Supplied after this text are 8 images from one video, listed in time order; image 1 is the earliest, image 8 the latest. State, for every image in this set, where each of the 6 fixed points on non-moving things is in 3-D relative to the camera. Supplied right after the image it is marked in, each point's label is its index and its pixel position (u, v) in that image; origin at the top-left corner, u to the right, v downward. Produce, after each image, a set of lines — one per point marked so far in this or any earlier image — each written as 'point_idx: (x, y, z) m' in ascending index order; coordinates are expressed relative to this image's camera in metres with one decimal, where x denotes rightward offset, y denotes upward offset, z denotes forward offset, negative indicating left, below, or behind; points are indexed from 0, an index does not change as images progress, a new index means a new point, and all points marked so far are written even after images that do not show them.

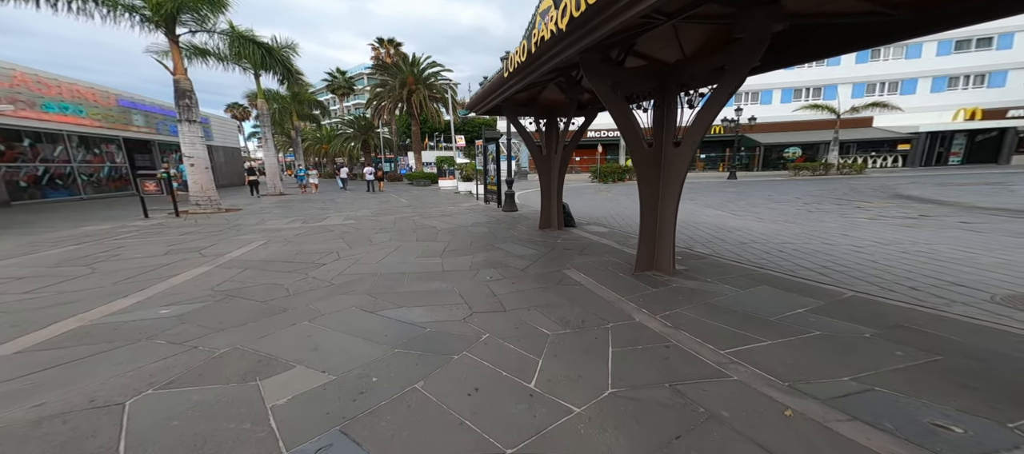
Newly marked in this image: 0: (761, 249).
0: (+2.7, -0.3, +4.1) m
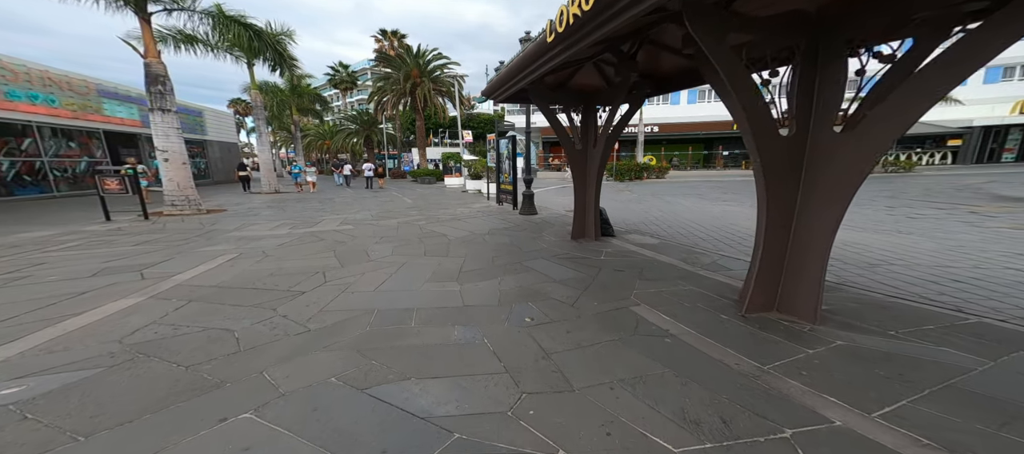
0: (+3.1, -0.4, +2.9) m
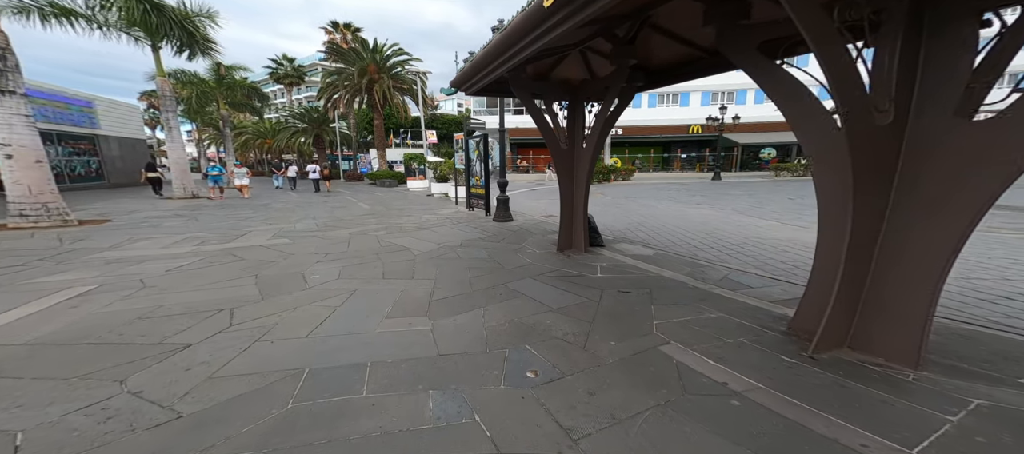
0: (+3.1, -0.5, +2.5) m
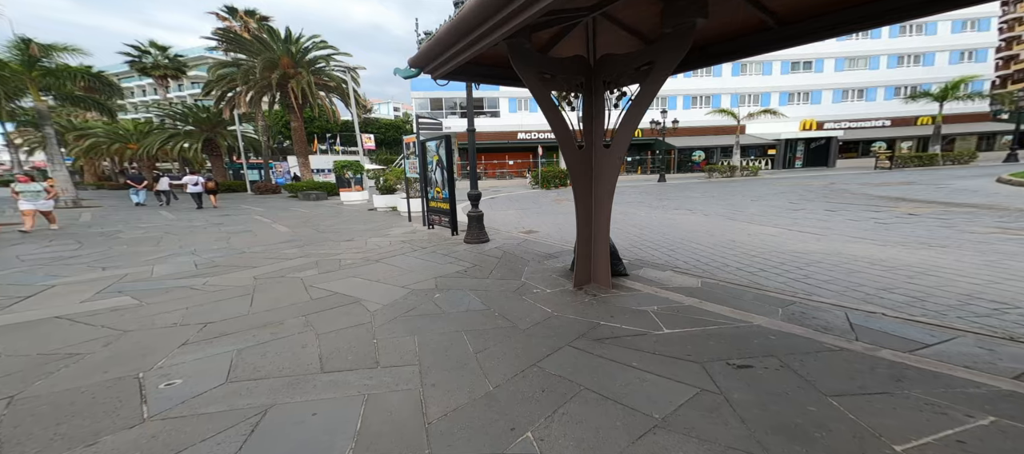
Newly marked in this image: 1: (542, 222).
0: (+3.4, -0.6, +1.7) m
1: (+0.8, +0.1, +9.4) m
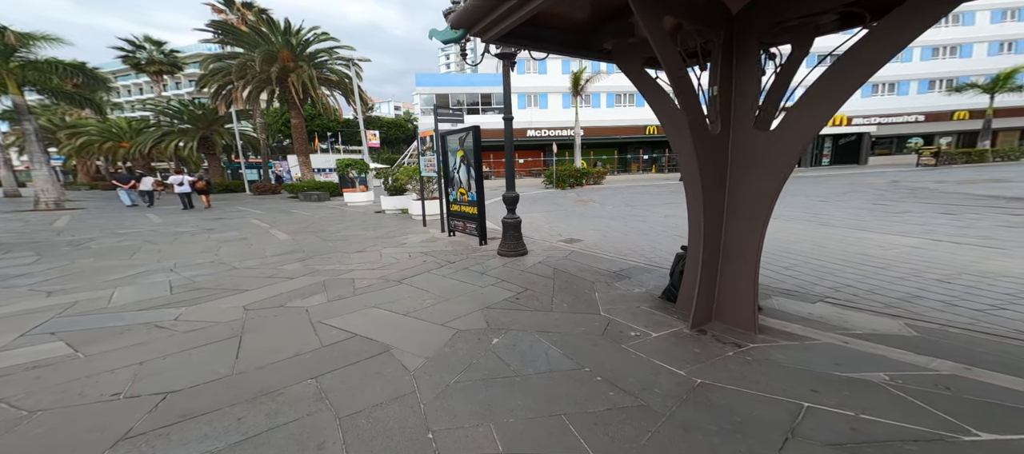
0: (+4.1, -0.7, +0.6) m
1: (+1.5, 0.0, +8.3) m
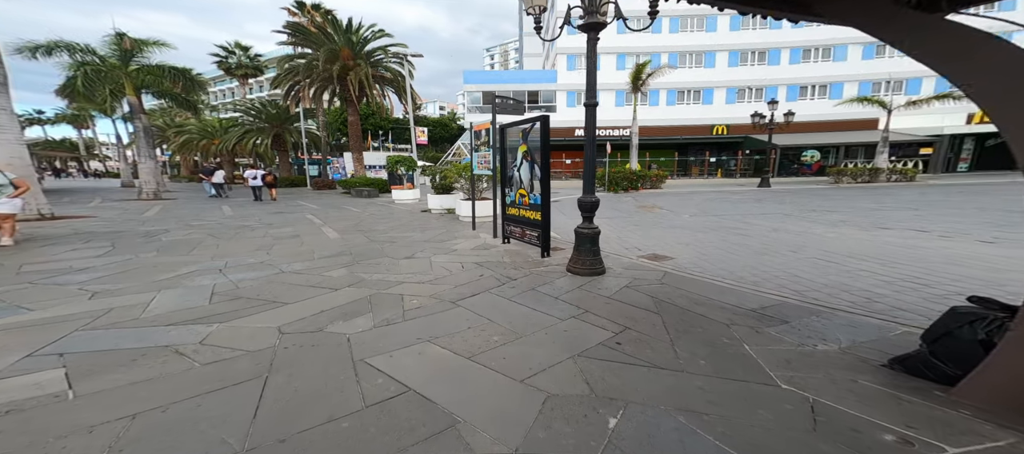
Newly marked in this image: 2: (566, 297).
0: (+4.6, -1.0, -0.9) m
1: (+2.8, -0.3, +7.0) m
2: (+0.7, -0.9, +4.7) m
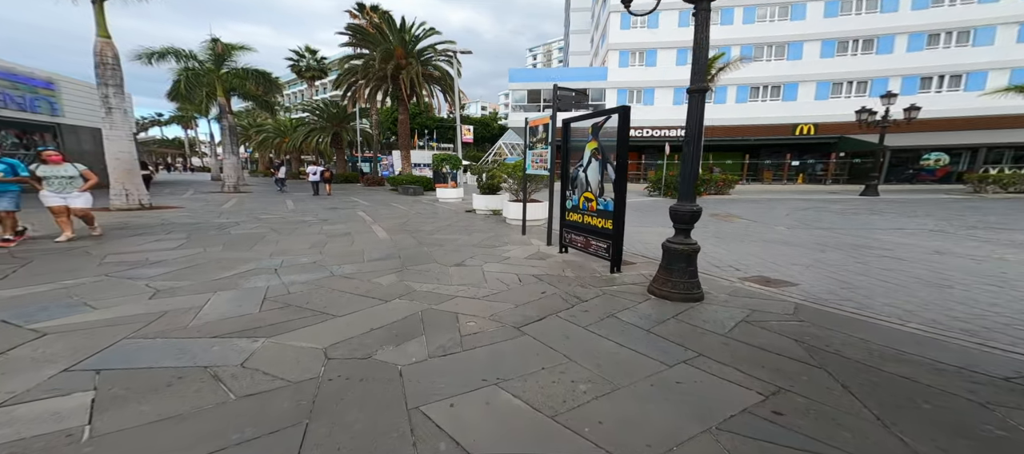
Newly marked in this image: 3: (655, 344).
0: (+4.8, -1.3, -2.3) m
1: (+3.8, -0.5, +5.8) m
2: (+1.5, -1.1, +3.7) m
3: (+1.3, -1.1, +3.4) m
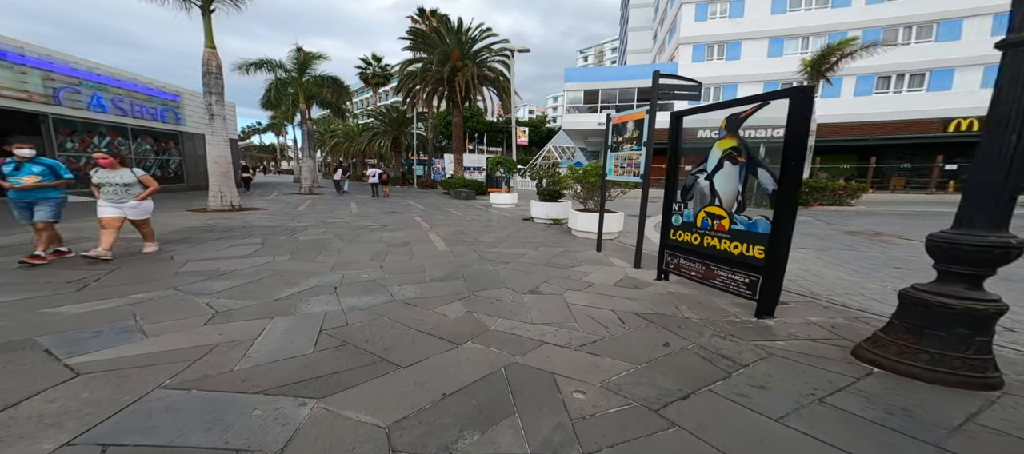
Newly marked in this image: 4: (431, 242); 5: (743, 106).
0: (+5.1, -1.6, -4.3) m
1: (+5.1, -0.9, +3.8) m
2: (+2.6, -1.4, +2.0) m
3: (+2.3, -1.4, +1.8) m
4: (-2.4, -0.5, +10.6) m
5: (+2.8, +1.3, +4.1) m
